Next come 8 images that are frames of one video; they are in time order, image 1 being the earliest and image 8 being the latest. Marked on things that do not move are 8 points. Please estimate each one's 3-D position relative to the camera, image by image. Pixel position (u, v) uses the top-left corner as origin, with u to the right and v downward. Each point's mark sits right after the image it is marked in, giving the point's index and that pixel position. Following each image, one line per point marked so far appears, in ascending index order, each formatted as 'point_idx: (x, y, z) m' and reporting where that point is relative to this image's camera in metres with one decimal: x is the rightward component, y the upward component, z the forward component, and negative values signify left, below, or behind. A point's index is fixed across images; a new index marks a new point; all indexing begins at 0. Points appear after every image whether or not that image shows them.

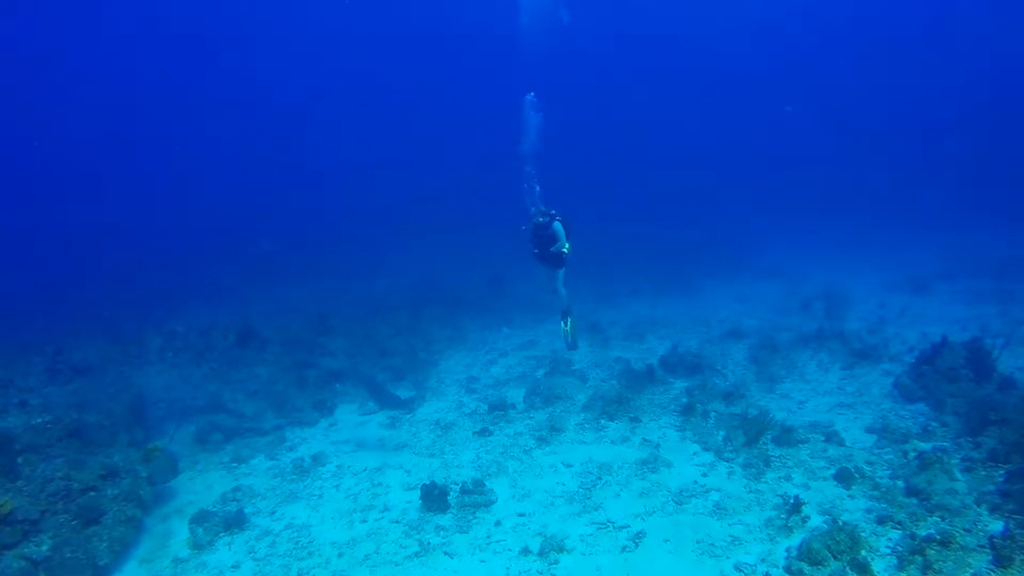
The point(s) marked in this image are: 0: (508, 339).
0: (-0.6, -2.3, +13.8) m
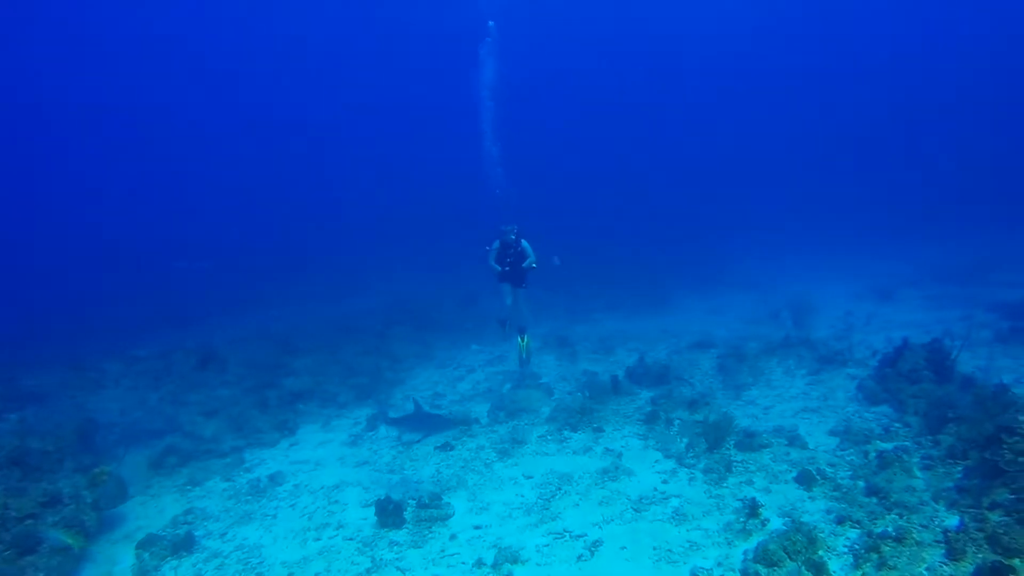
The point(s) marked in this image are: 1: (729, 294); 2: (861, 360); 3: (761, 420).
0: (-1.9, -2.6, +13.7) m
1: (+12.2, -0.2, +19.3) m
2: (+13.4, -2.8, +12.5) m
3: (+8.0, -4.2, +10.1) m
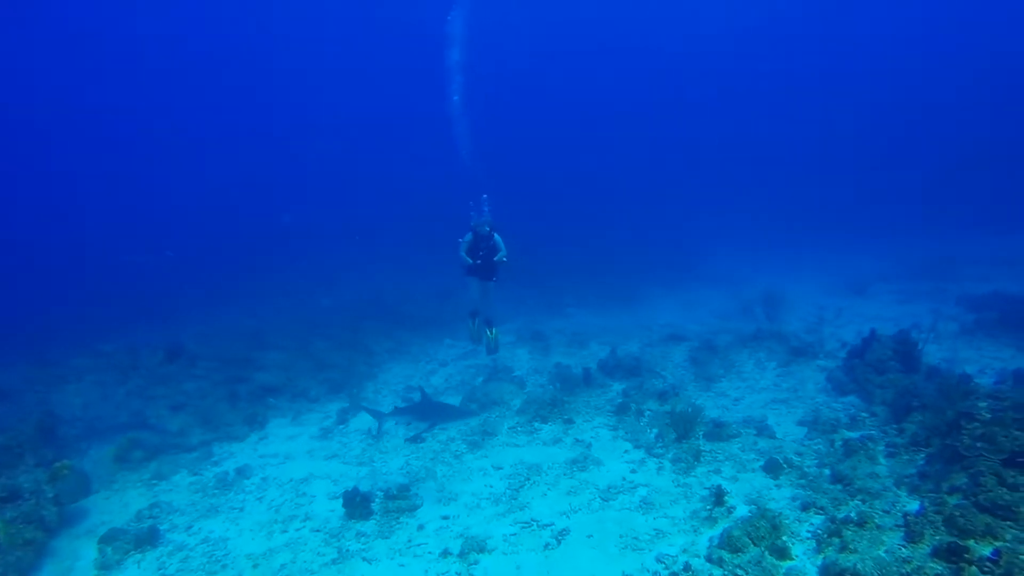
0: (-2.8, -2.4, +13.7) m
1: (+11.1, +0.1, +19.5) m
2: (+12.4, -2.5, +12.7) m
3: (+7.0, -3.9, +10.2) m
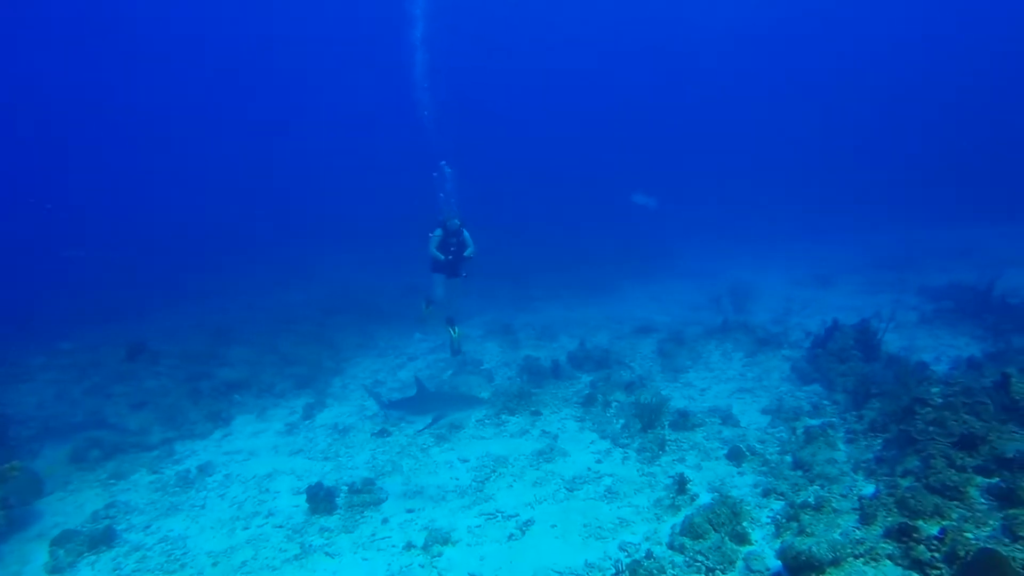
0: (-3.9, -2.2, +13.7) m
1: (+9.8, +0.5, +19.8) m
2: (+11.3, -2.2, +13.0) m
3: (+6.0, -3.6, +10.4) m
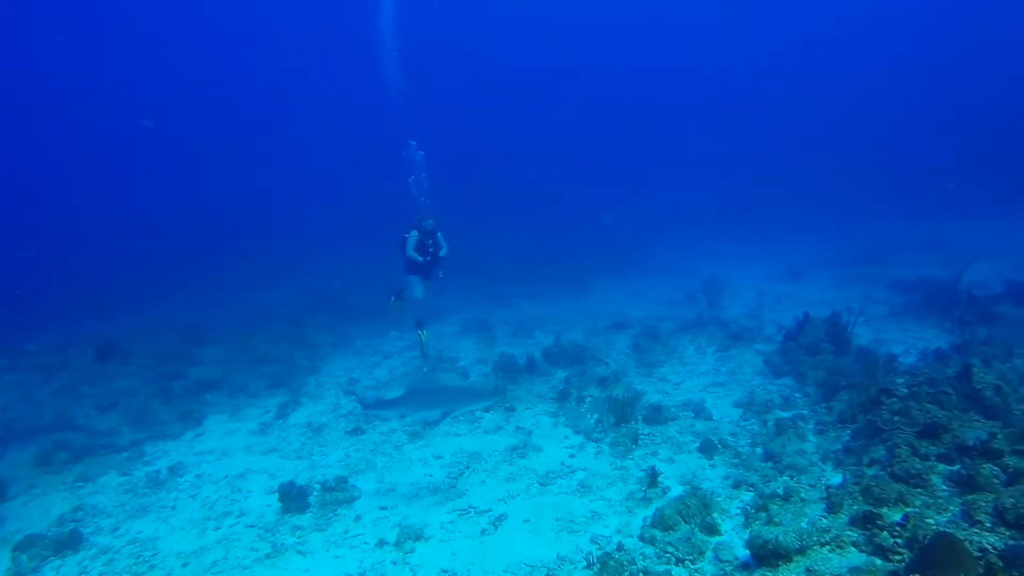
0: (-4.8, -2.2, +13.8) m
1: (+8.8, +0.6, +20.0) m
2: (+10.4, -2.0, +13.2) m
3: (+5.2, -3.5, +10.6) m
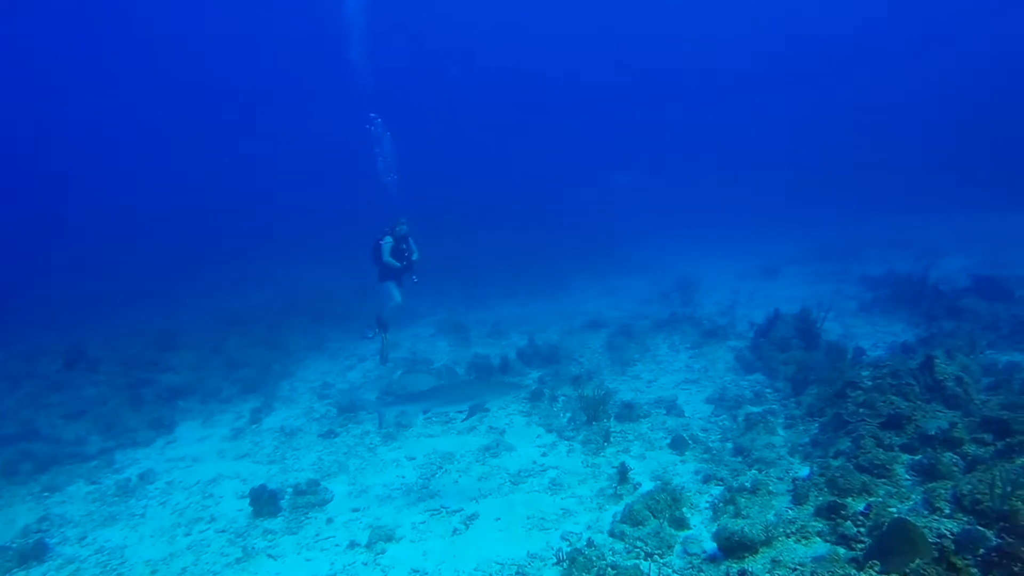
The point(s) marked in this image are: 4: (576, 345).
0: (-5.8, -2.4, +13.9) m
1: (+7.8, +0.6, +20.3) m
2: (+9.5, -1.9, +13.5) m
3: (+4.3, -3.5, +10.8) m
4: (+2.8, -2.4, +13.5) m
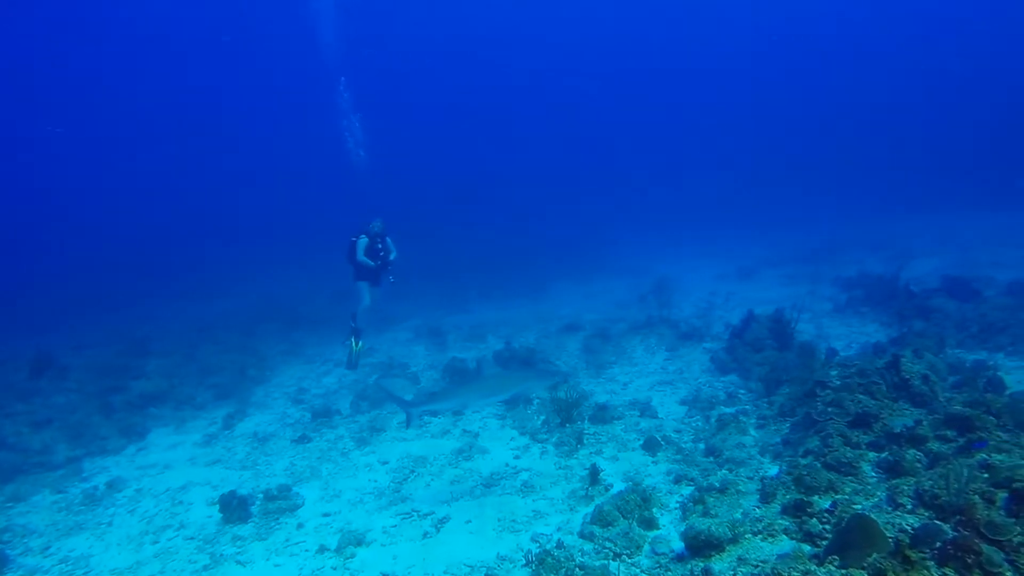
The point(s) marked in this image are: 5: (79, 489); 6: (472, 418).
0: (-6.7, -2.6, +14.0) m
1: (+6.8, +0.4, +20.6) m
2: (+8.6, -2.0, +13.7) m
3: (+3.4, -3.6, +11.0) m
4: (+1.9, -2.5, +13.7) m
5: (-11.5, -5.3, +8.7) m
6: (-1.4, -4.1, +10.4) m
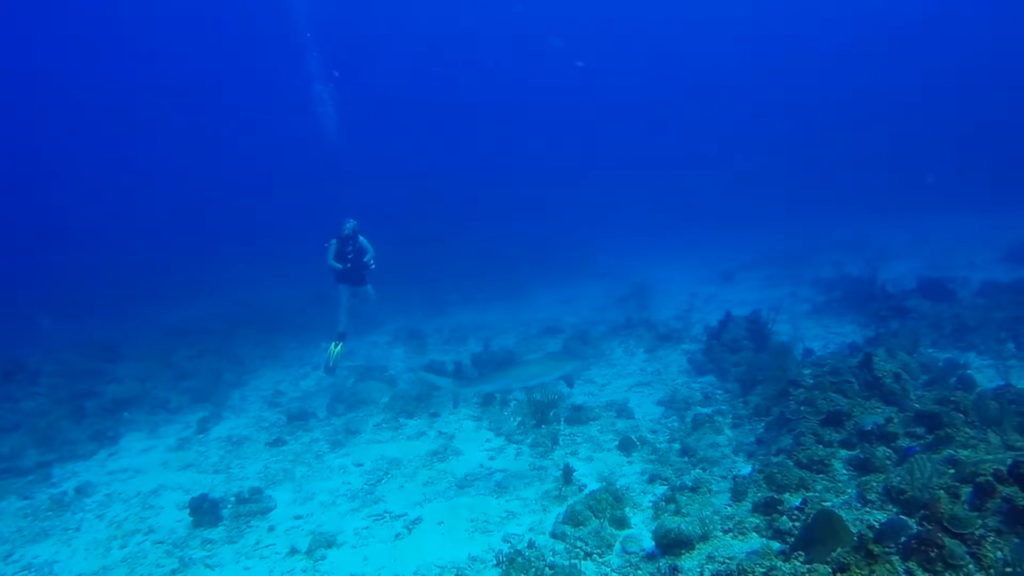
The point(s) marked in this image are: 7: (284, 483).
0: (-7.5, -2.8, +14.0) m
1: (+5.9, +0.2, +20.8) m
2: (+7.7, -2.1, +13.9) m
3: (+2.6, -3.6, +11.1) m
4: (+1.0, -2.6, +13.8) m
5: (-12.3, -5.5, +8.7) m
6: (-2.2, -4.2, +10.5) m
7: (-6.4, -5.3, +8.9) m
